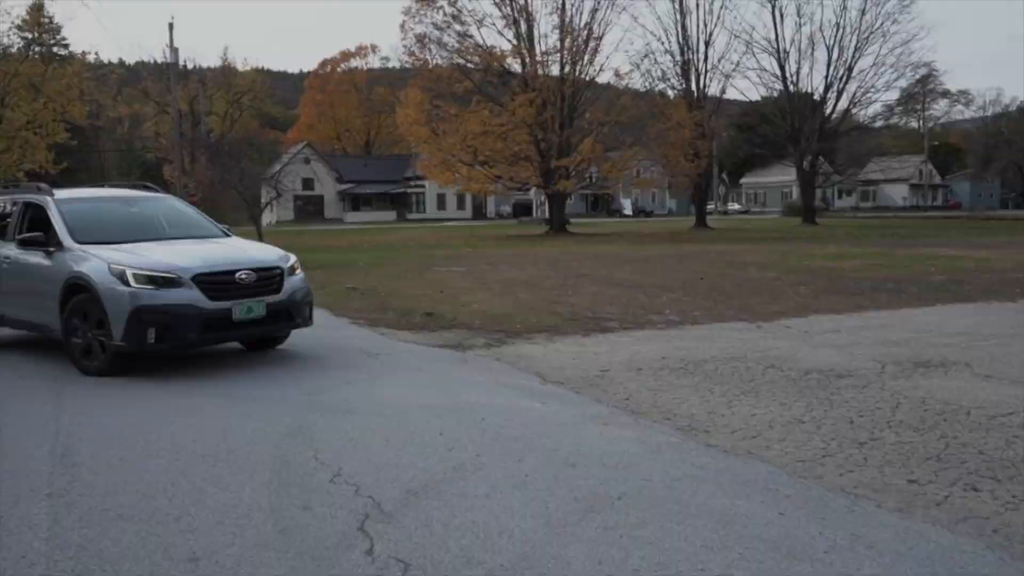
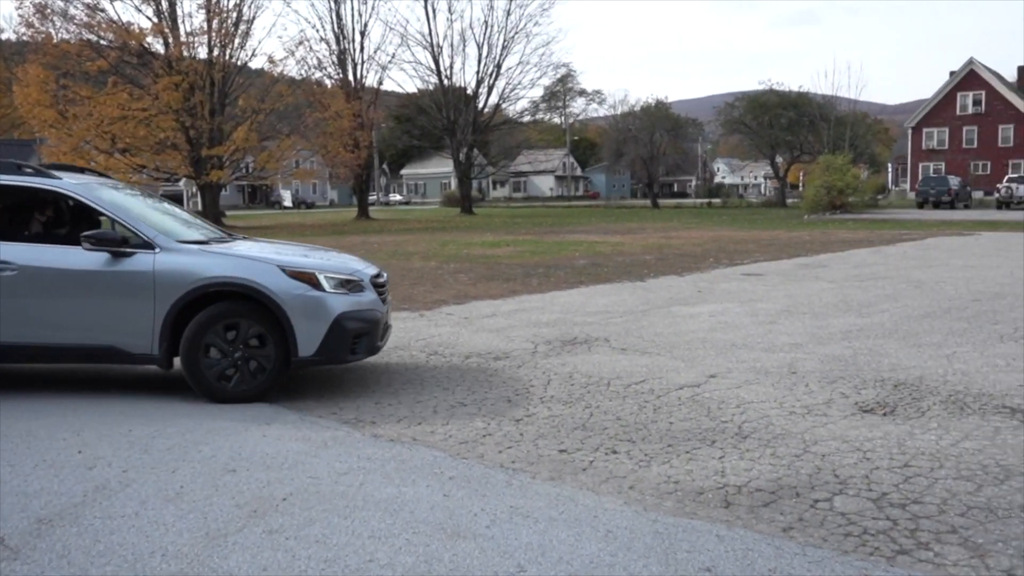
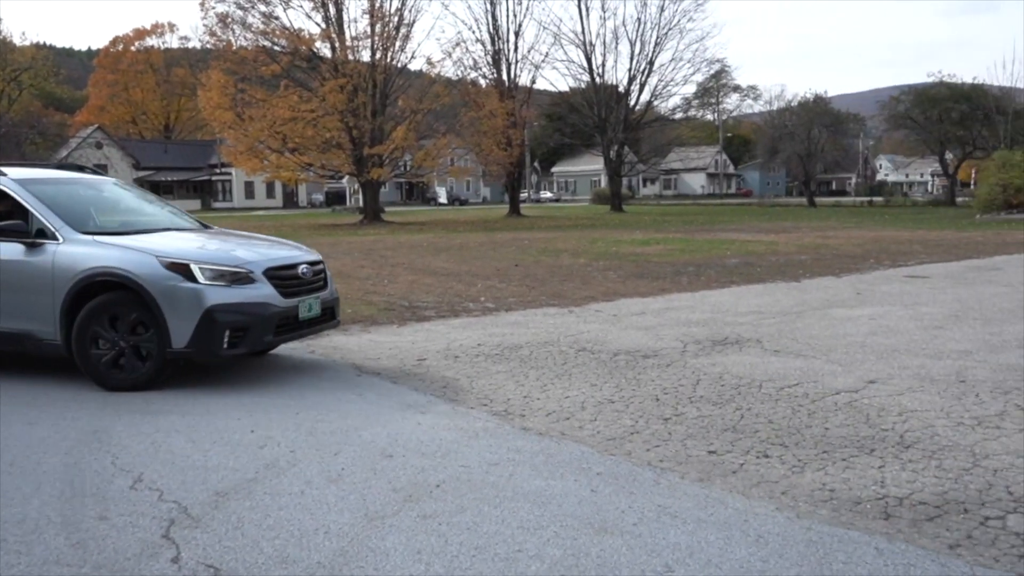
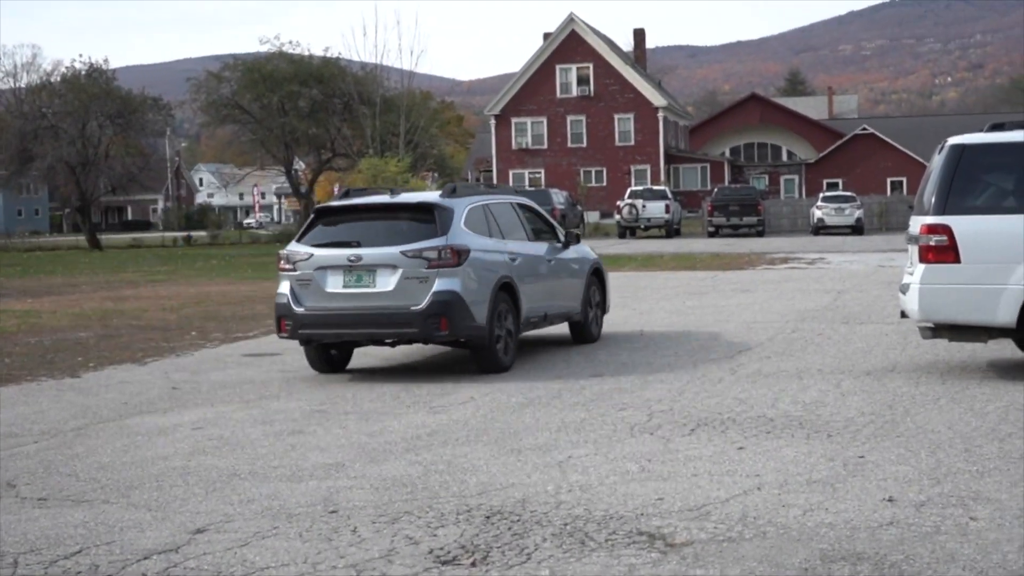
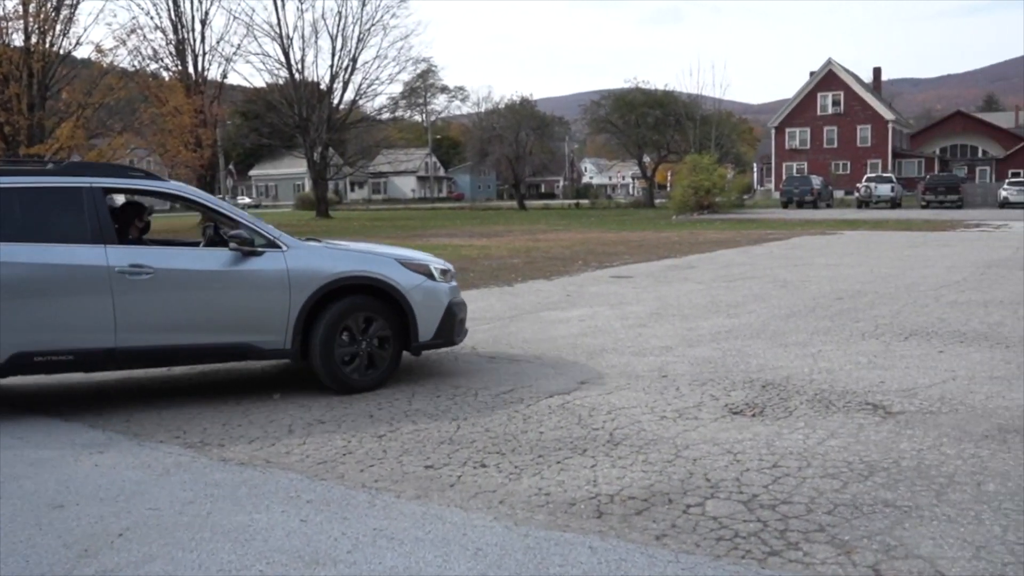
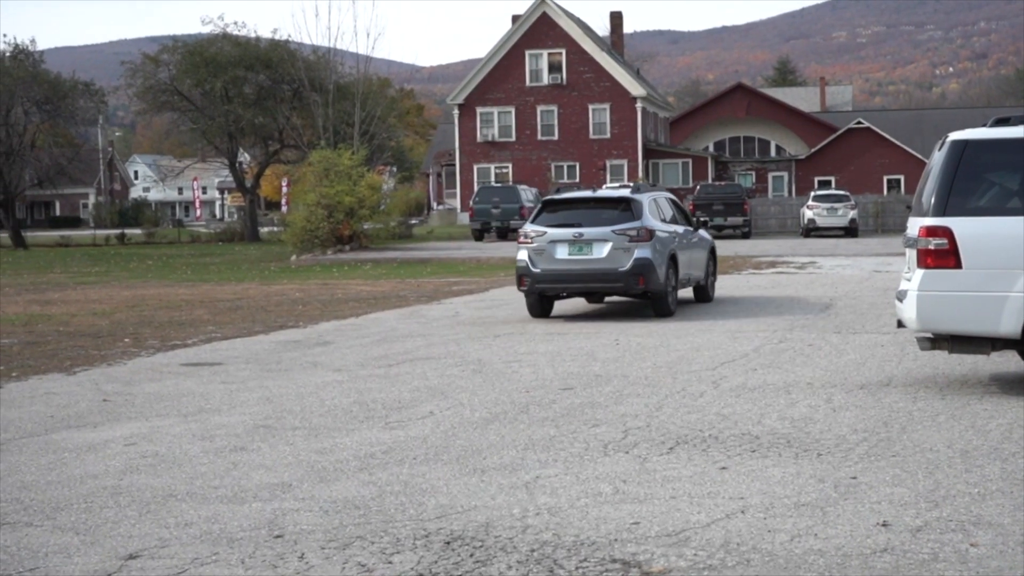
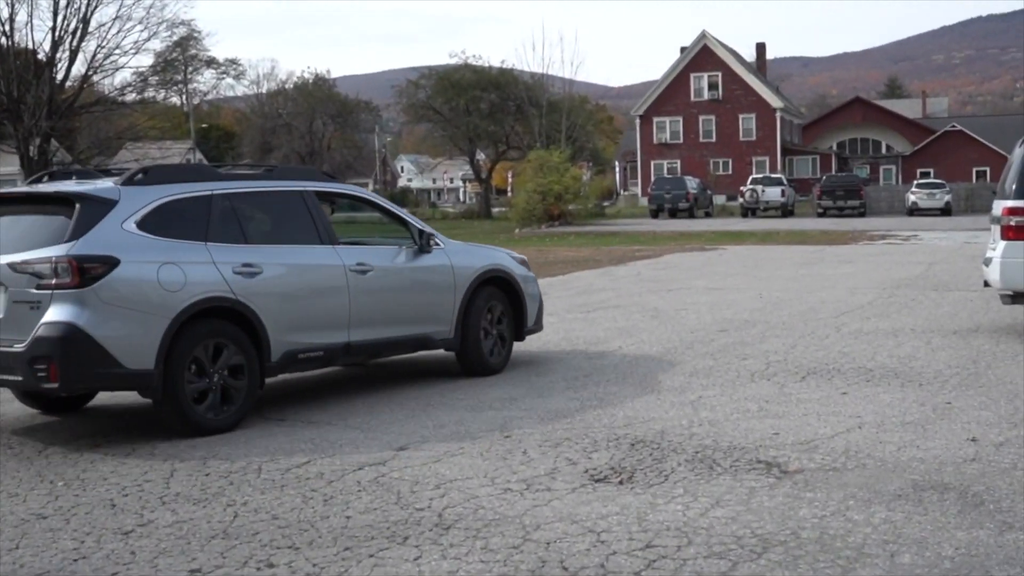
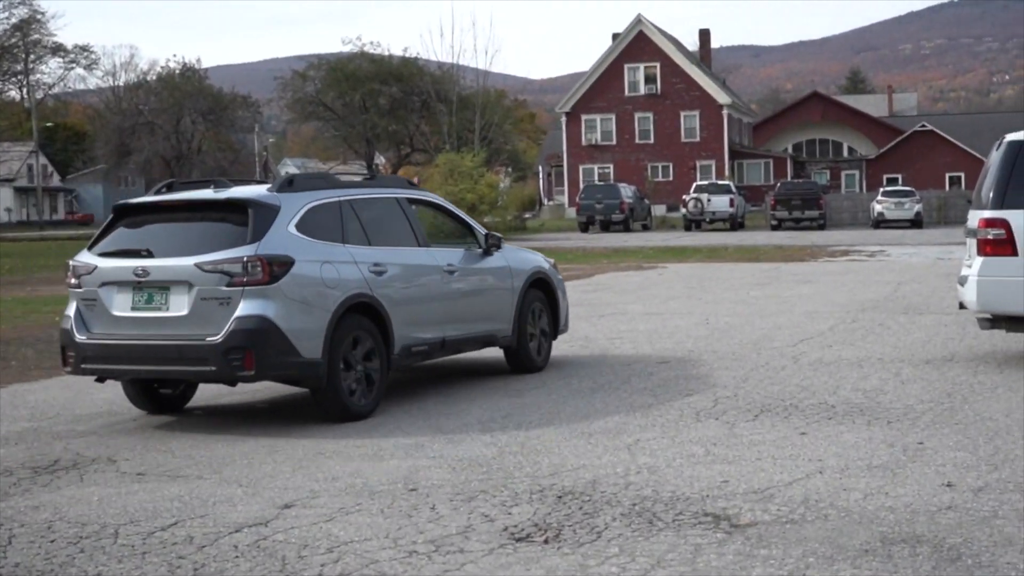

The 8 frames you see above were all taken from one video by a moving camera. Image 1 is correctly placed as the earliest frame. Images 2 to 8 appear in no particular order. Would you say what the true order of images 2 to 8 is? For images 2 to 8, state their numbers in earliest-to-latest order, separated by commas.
3, 2, 5, 7, 8, 4, 6
